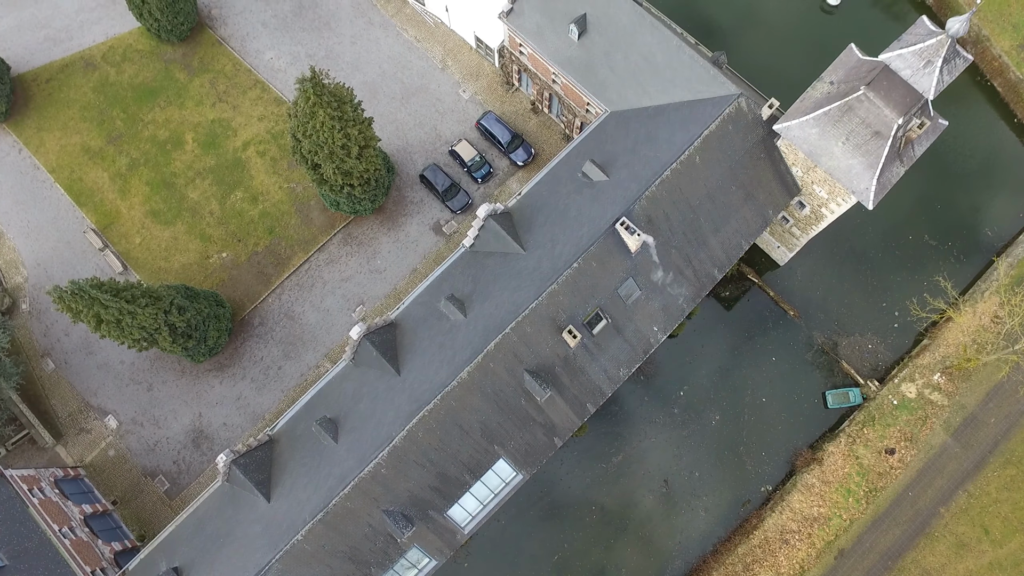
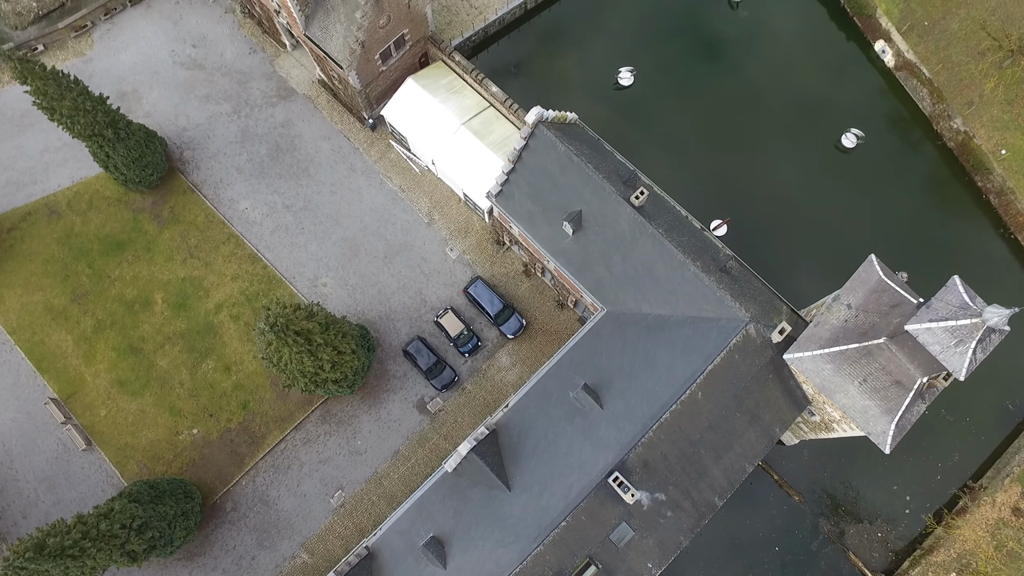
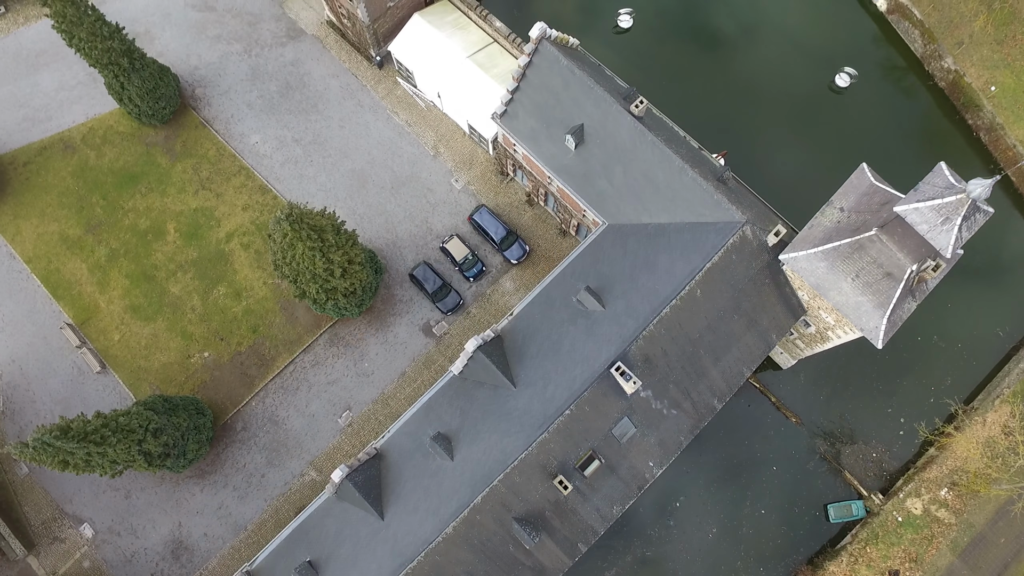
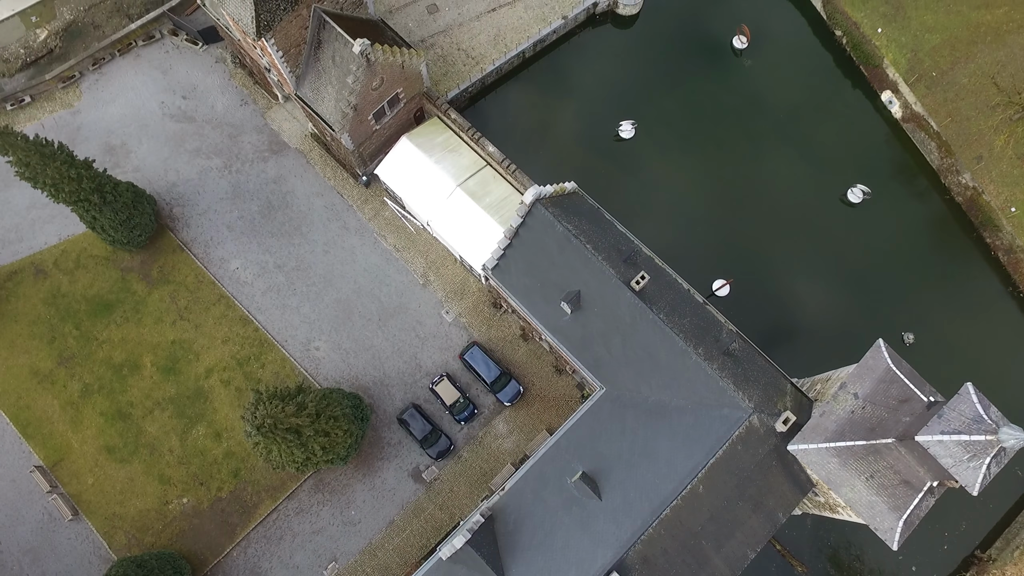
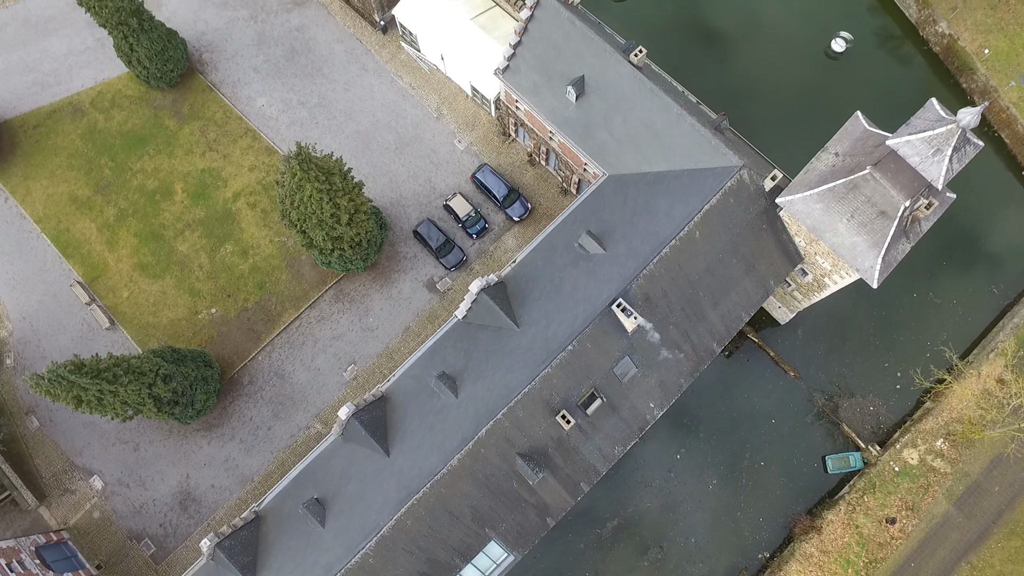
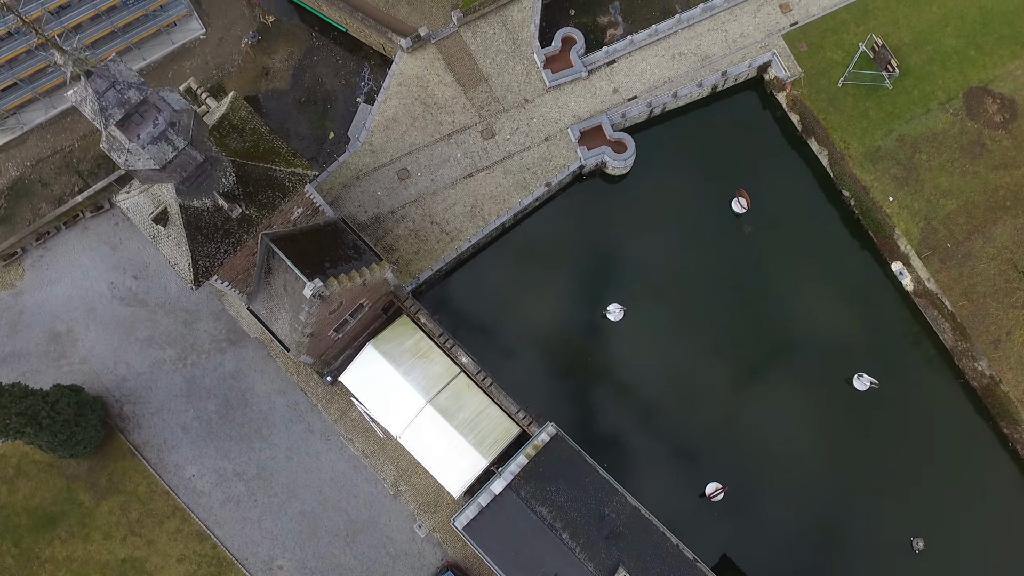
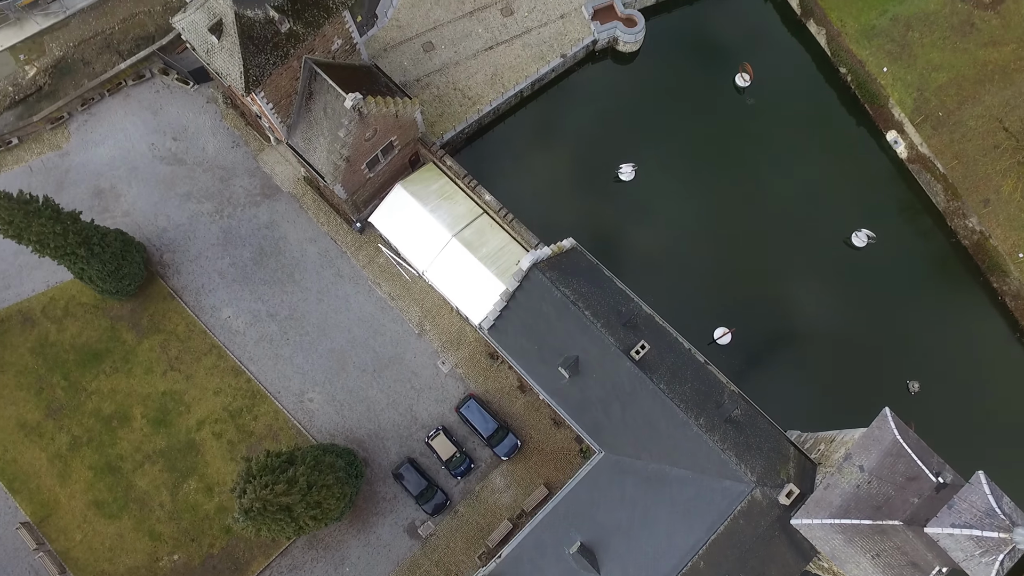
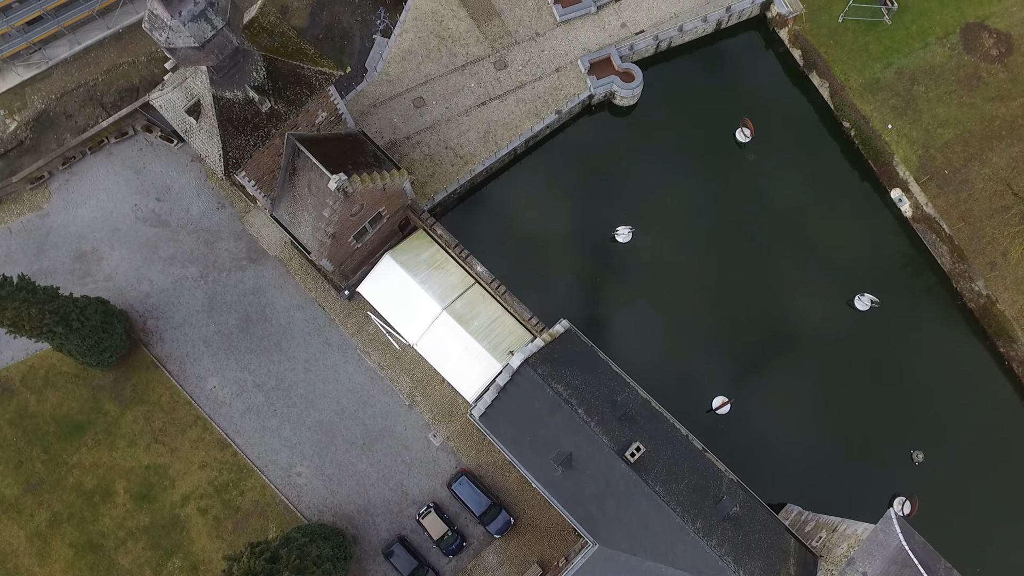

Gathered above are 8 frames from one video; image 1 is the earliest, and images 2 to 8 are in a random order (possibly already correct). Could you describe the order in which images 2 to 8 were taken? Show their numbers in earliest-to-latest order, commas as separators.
5, 3, 2, 4, 7, 8, 6
